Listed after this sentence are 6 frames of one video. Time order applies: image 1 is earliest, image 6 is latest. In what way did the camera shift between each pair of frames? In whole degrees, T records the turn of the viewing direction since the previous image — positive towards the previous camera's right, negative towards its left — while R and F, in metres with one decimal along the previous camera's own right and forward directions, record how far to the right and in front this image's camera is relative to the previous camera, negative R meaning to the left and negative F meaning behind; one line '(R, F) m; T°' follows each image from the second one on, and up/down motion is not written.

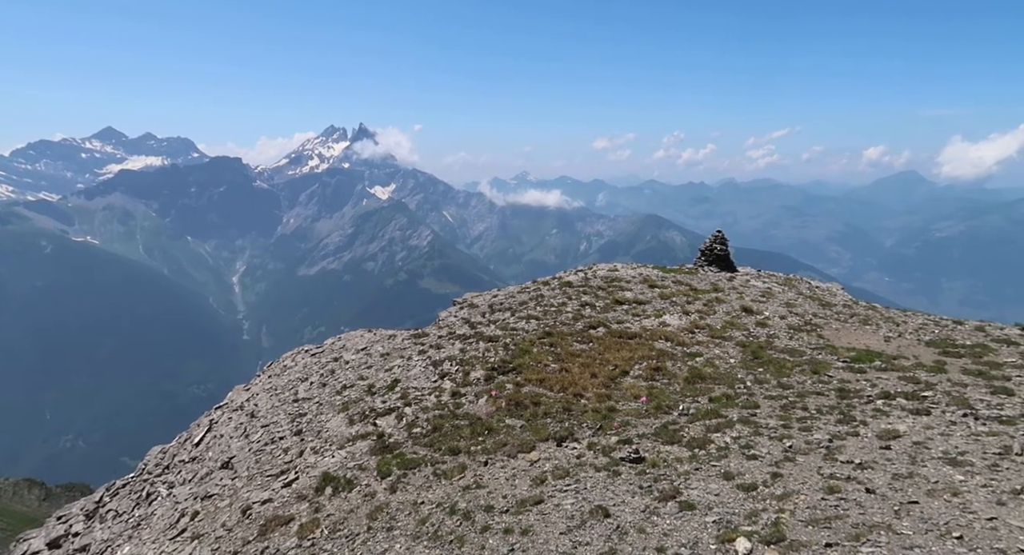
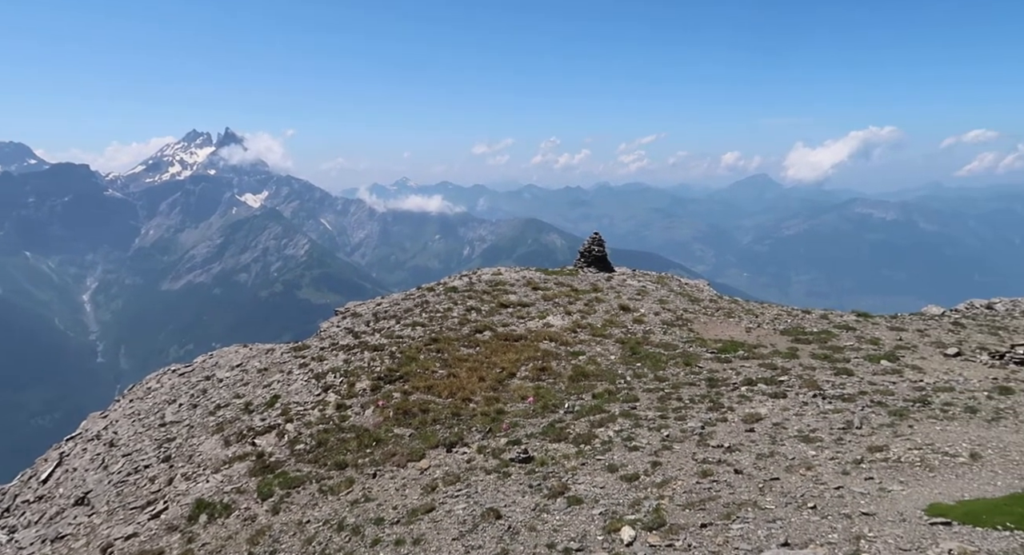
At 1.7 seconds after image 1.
(-0.1, -1.8) m; +8°
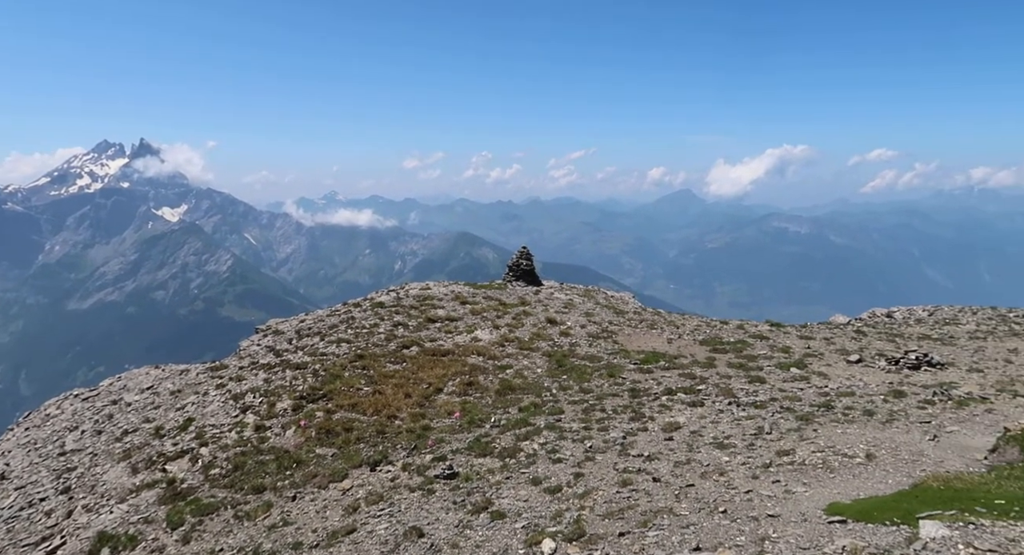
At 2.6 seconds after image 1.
(+0.8, -0.4) m; +5°
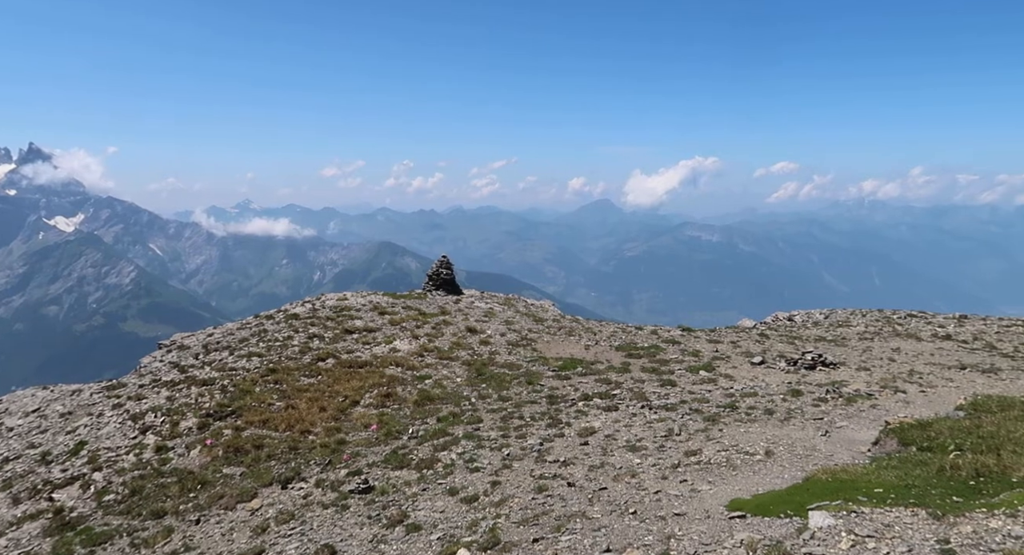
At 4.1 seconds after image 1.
(+0.6, -0.4) m; +5°
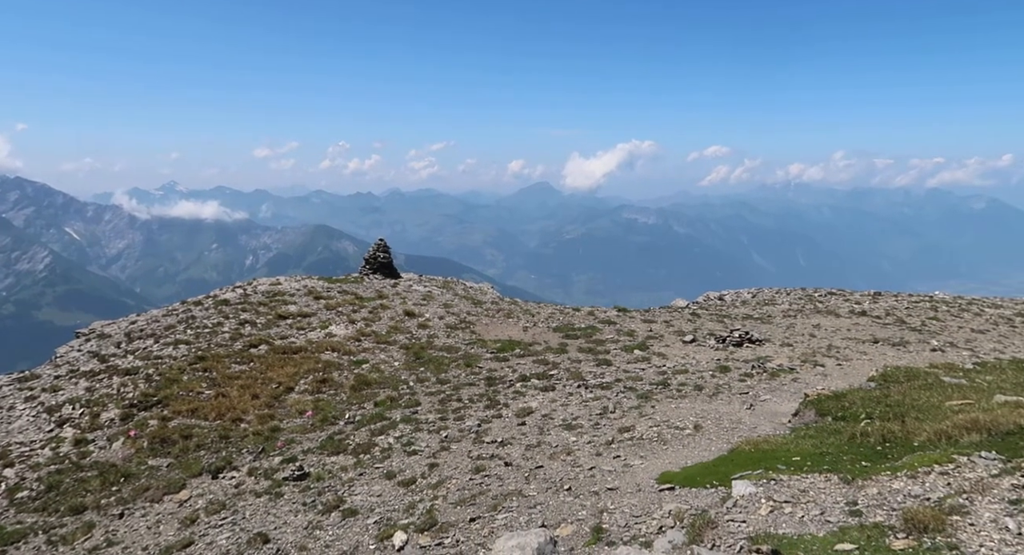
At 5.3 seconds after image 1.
(+0.2, -0.4) m; +4°
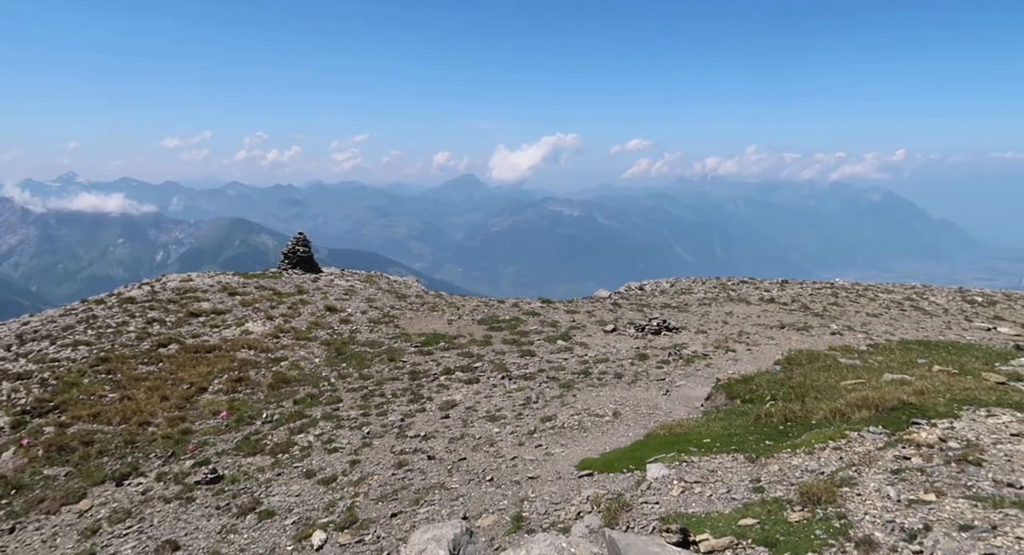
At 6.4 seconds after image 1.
(+0.4, -0.2) m; +5°
